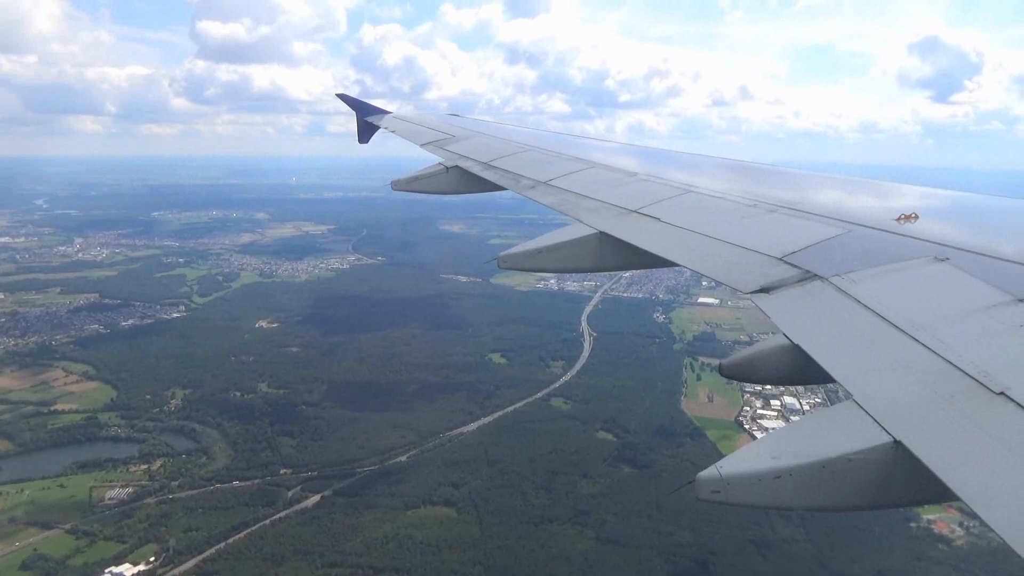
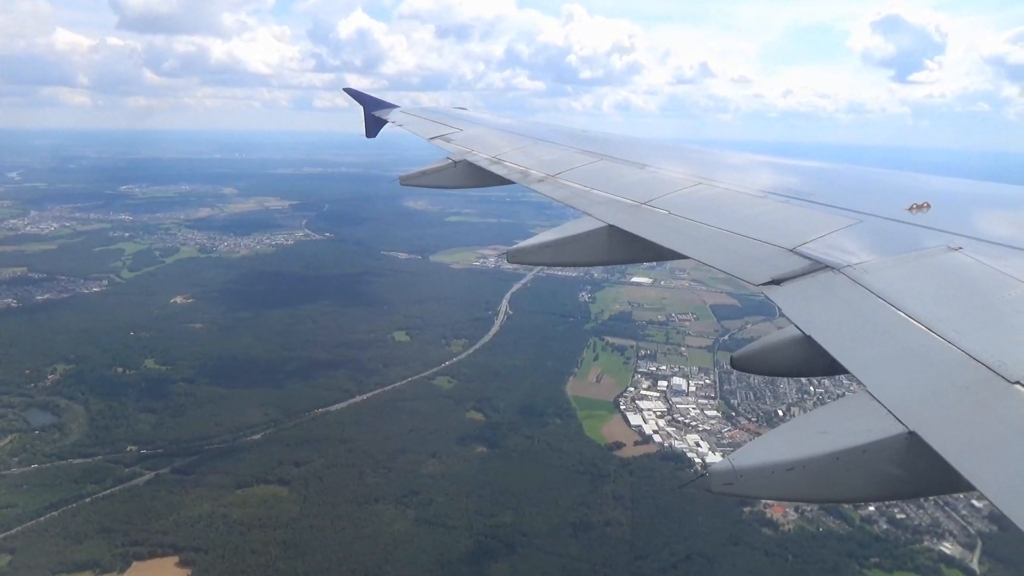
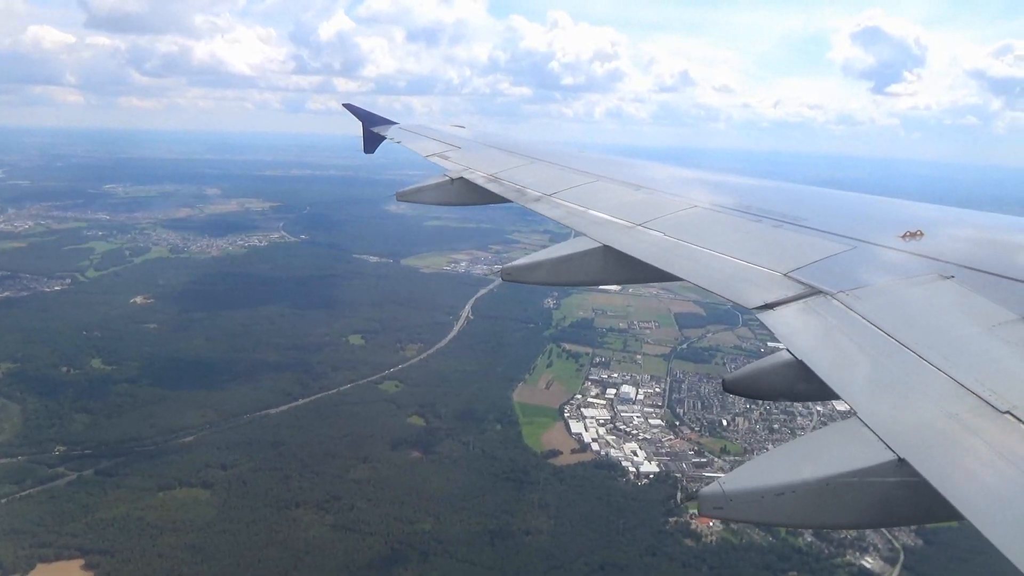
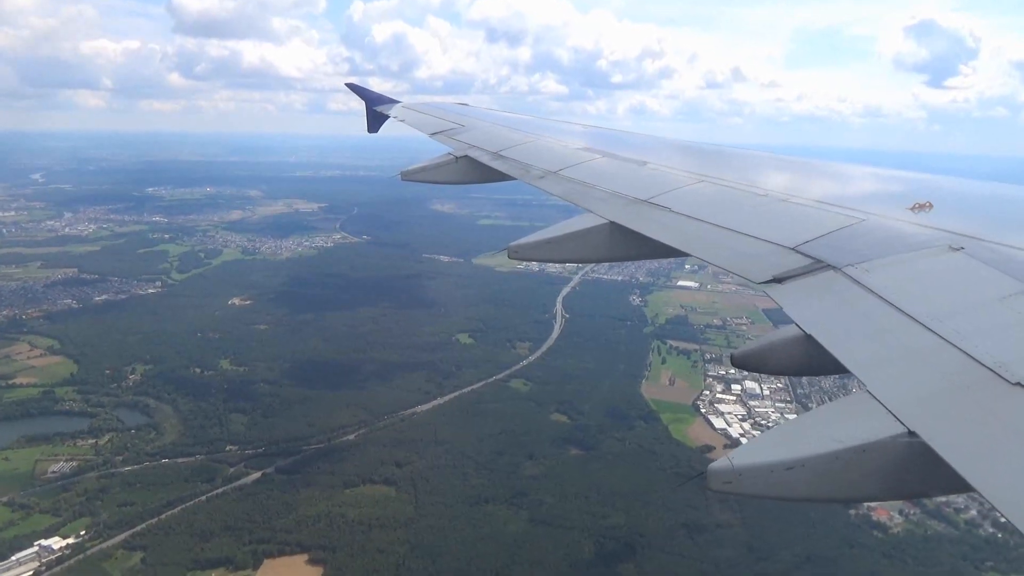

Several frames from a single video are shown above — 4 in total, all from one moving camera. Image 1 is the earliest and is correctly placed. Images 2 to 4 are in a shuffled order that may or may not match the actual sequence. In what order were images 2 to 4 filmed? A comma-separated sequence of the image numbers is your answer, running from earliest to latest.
4, 2, 3
